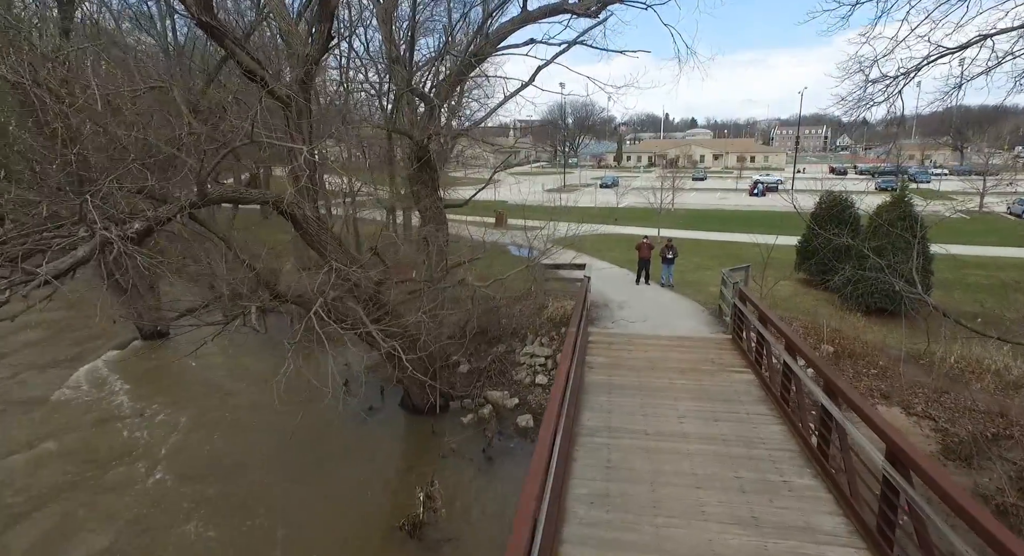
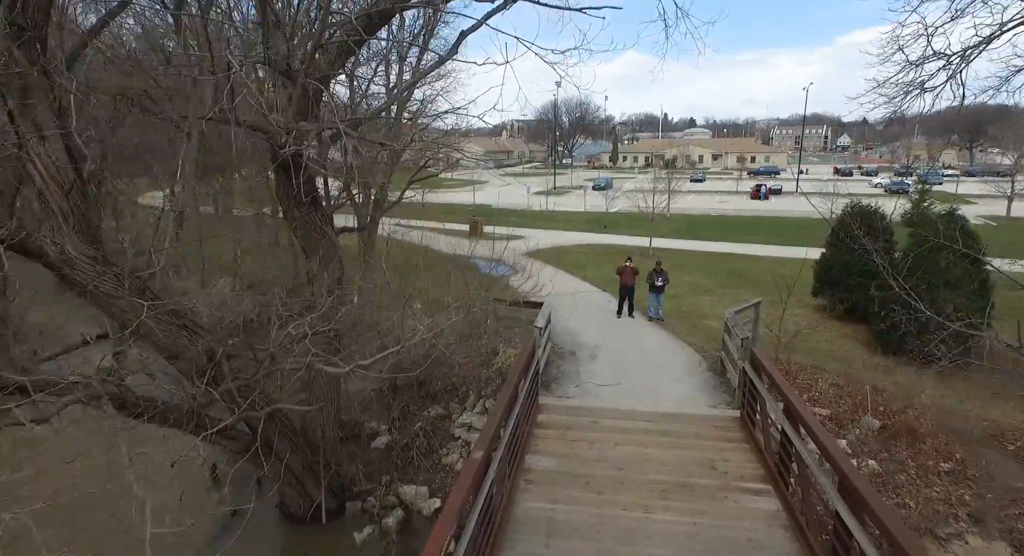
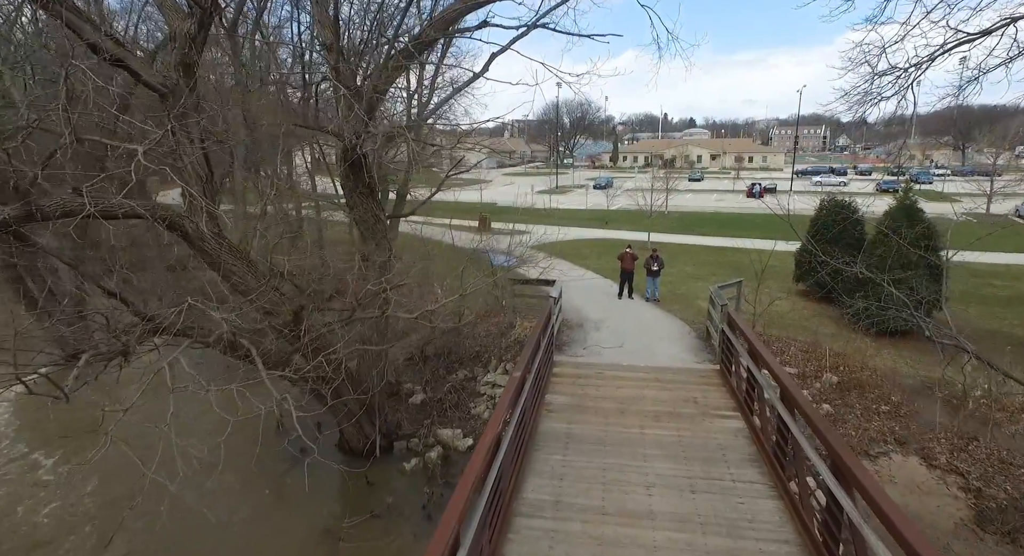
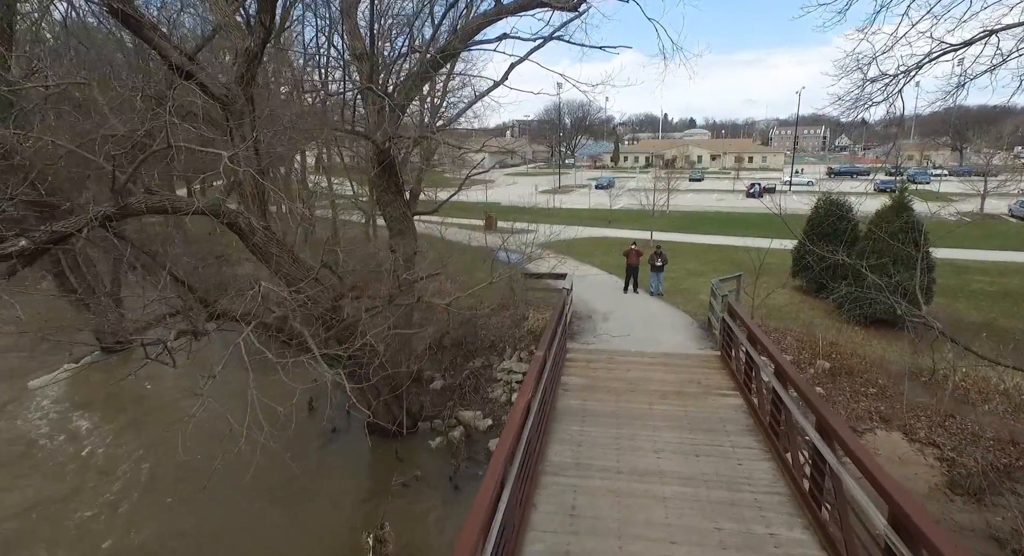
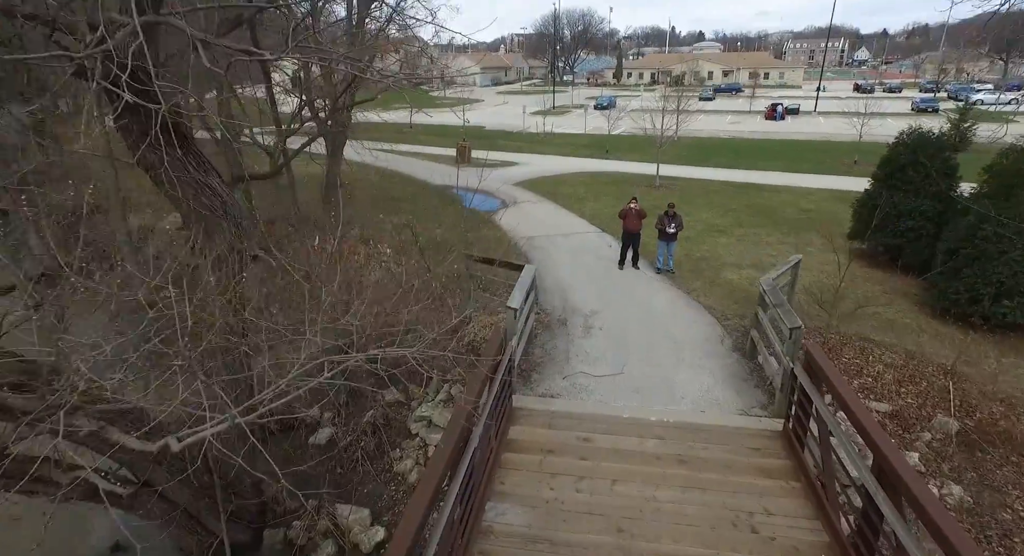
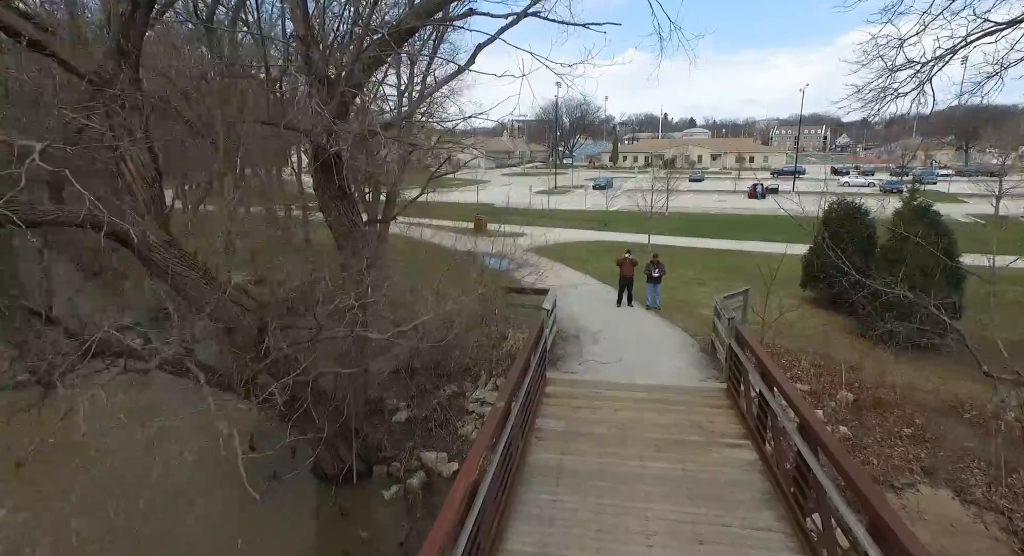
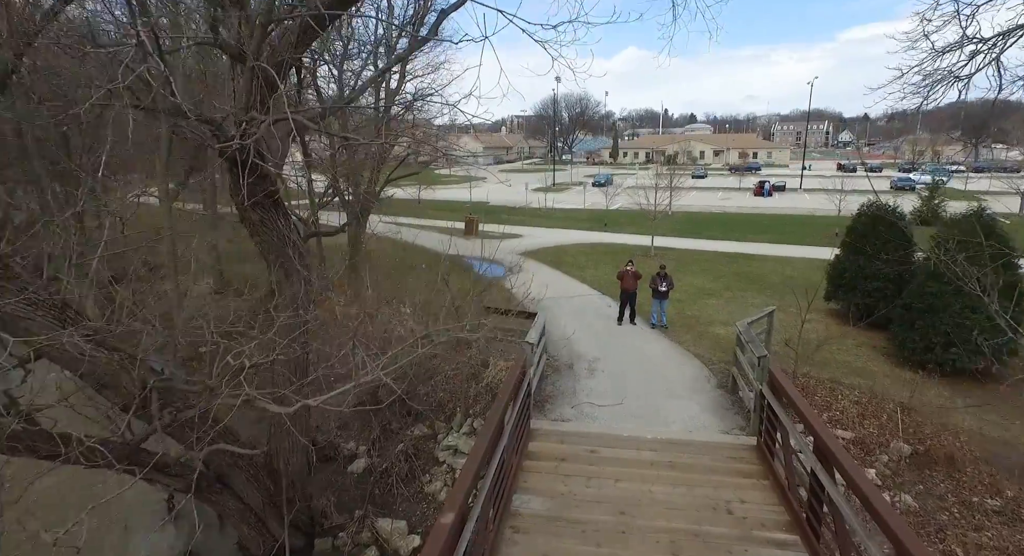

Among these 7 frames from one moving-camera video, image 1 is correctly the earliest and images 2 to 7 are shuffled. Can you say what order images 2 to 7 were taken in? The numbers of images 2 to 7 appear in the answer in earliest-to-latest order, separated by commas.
4, 3, 6, 2, 7, 5
